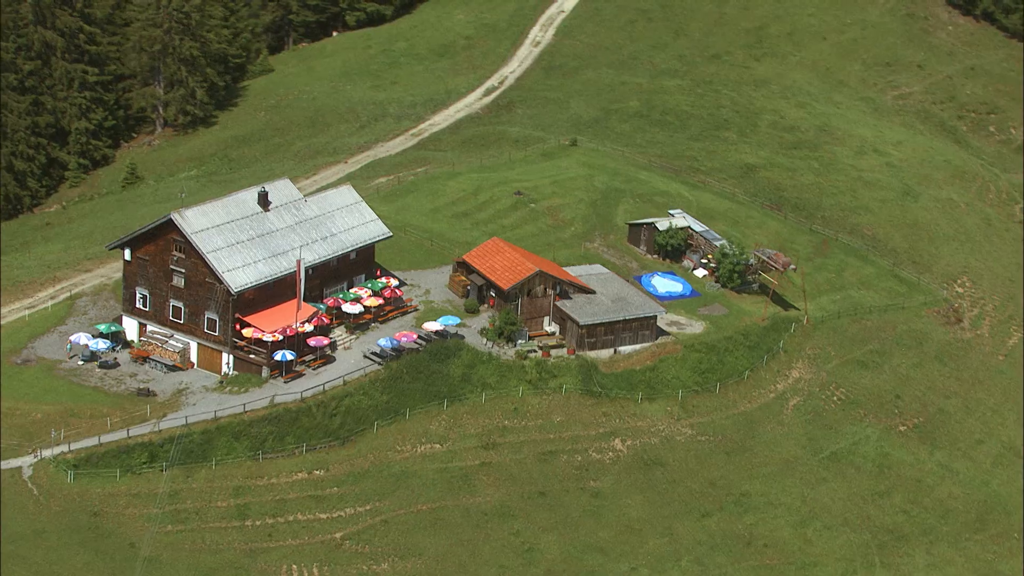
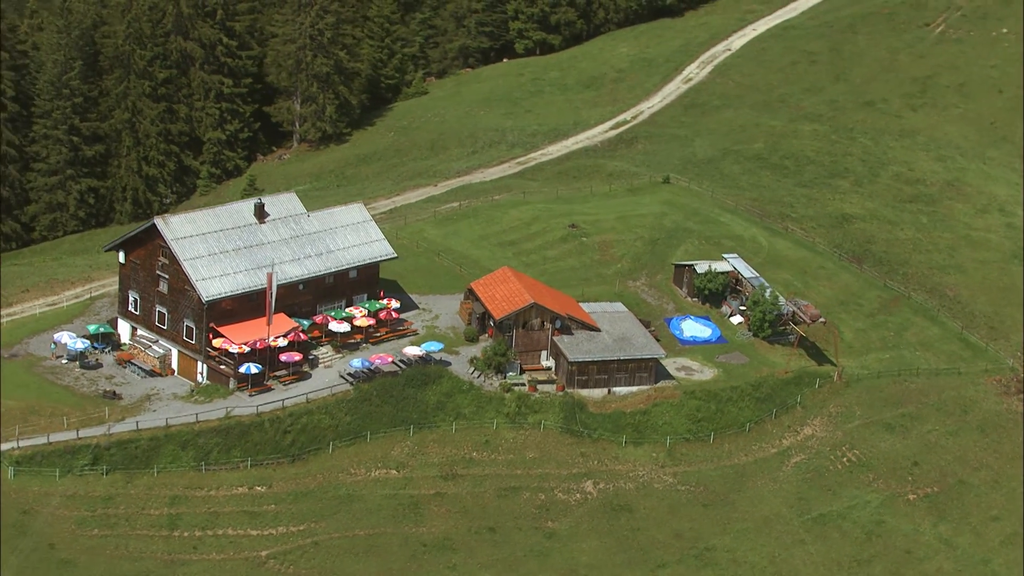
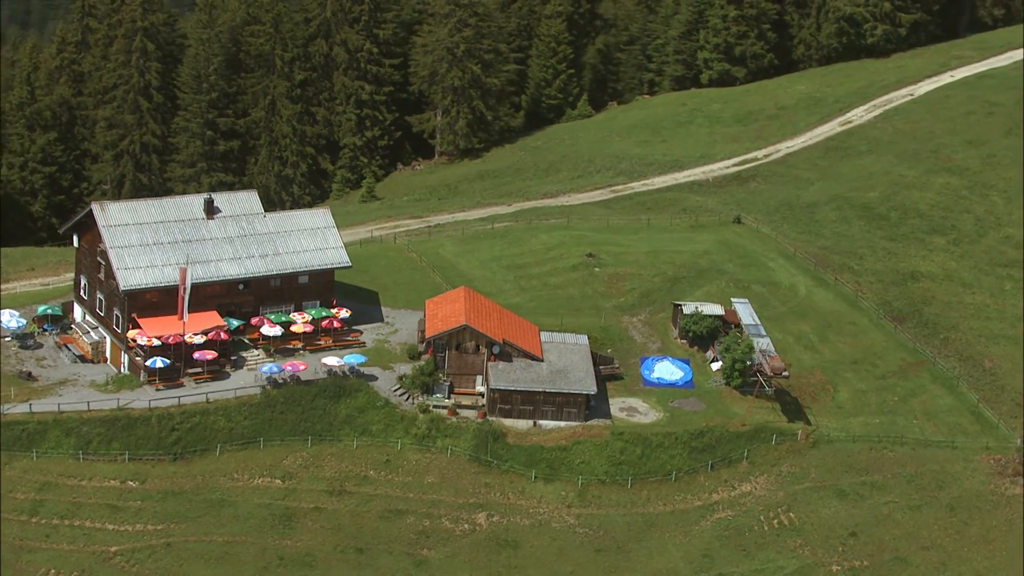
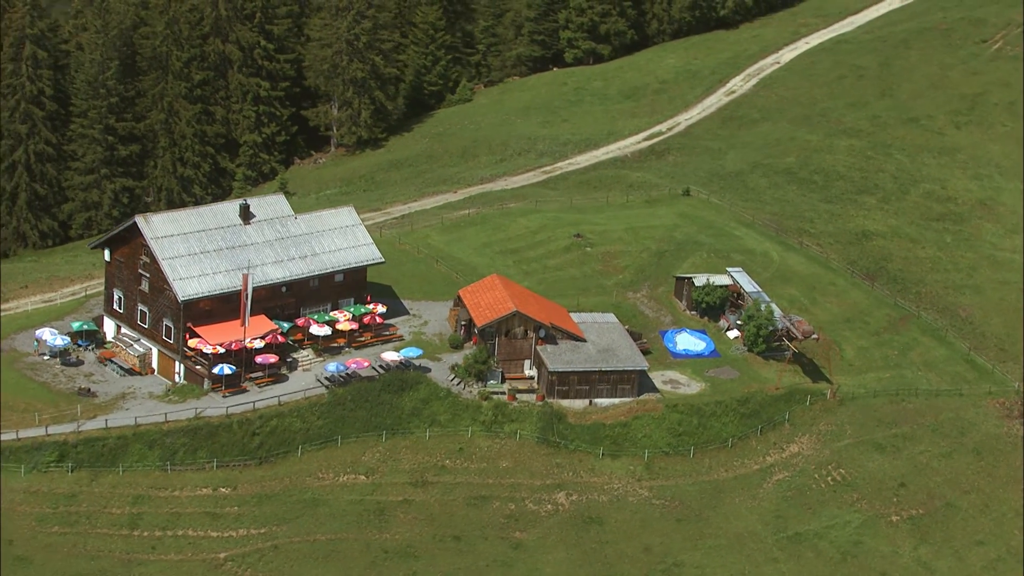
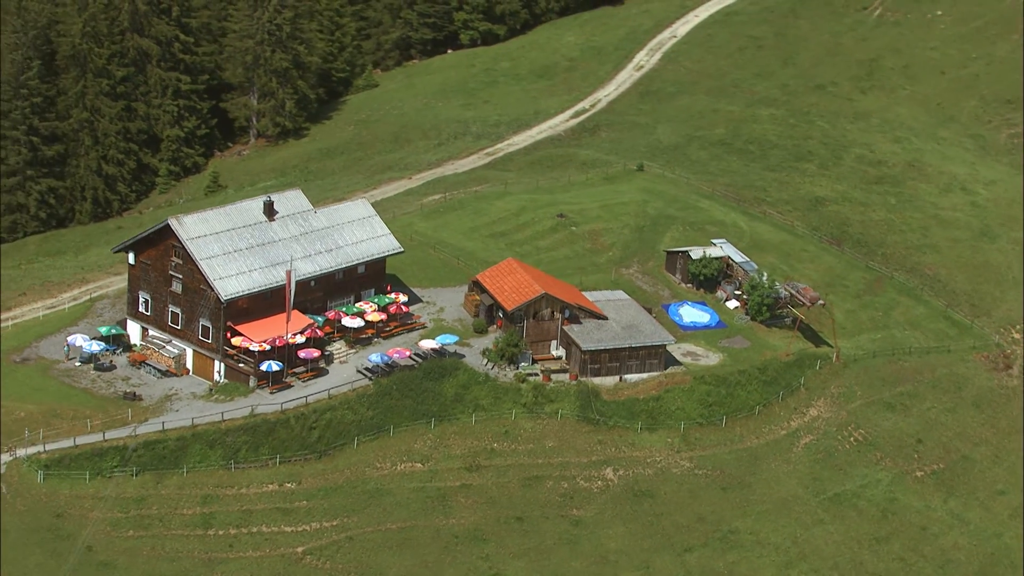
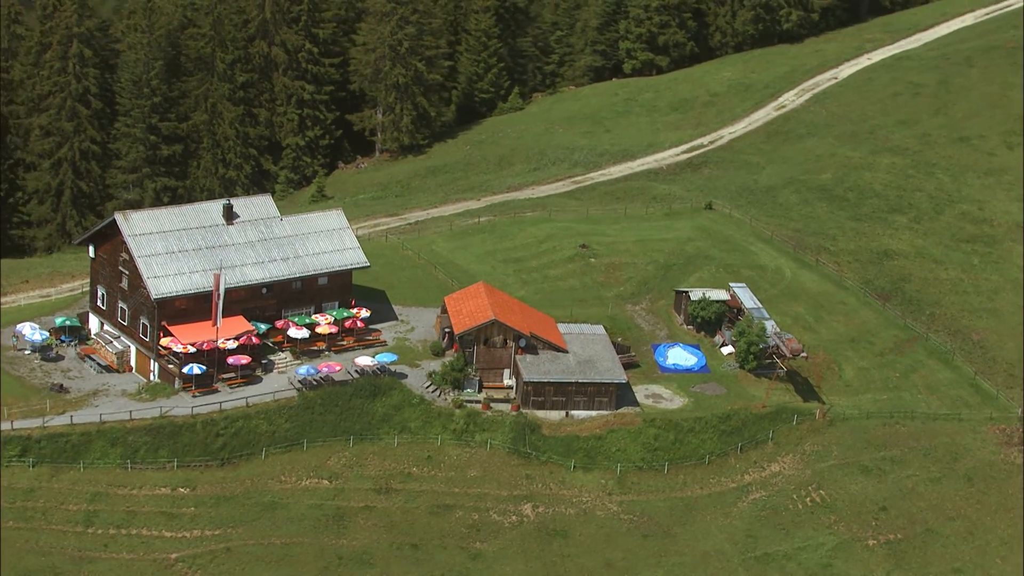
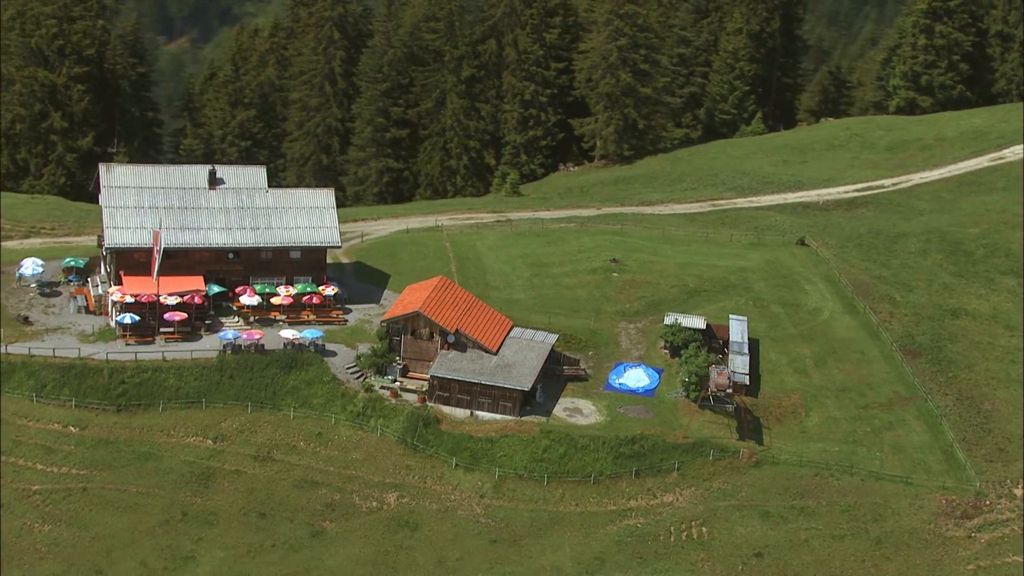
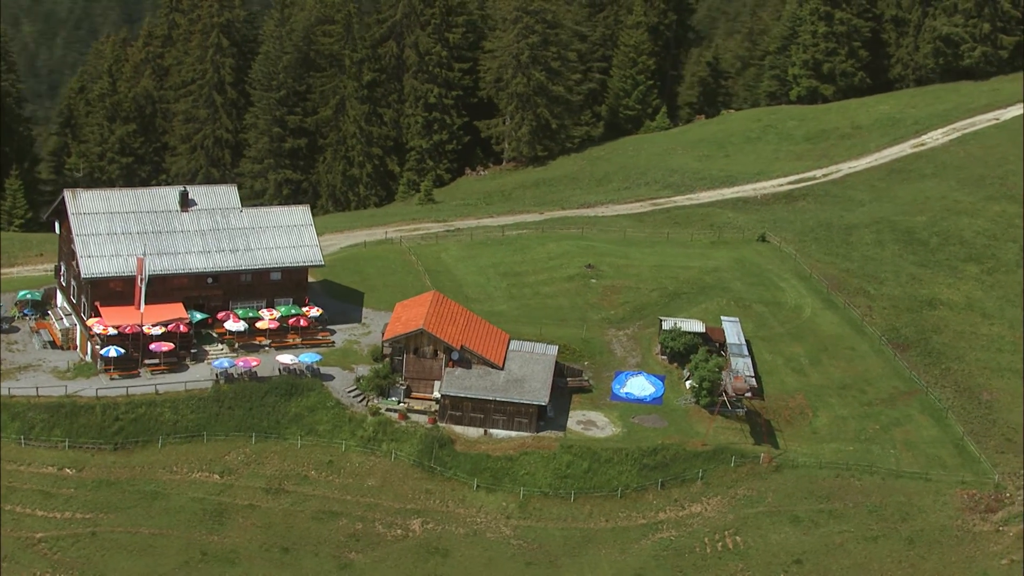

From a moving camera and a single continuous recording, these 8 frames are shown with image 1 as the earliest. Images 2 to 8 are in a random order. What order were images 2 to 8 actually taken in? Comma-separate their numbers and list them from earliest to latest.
5, 2, 4, 6, 3, 8, 7
